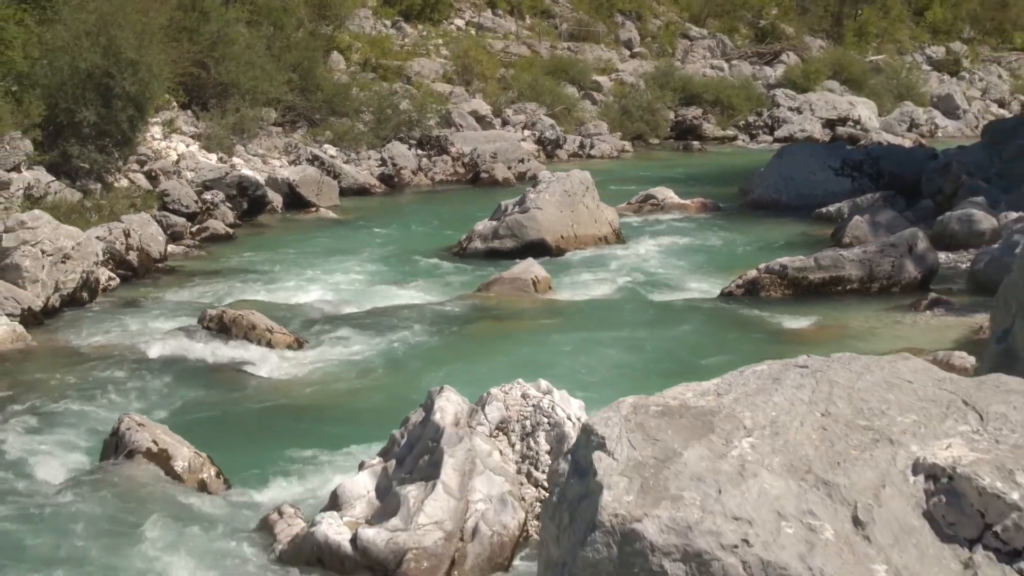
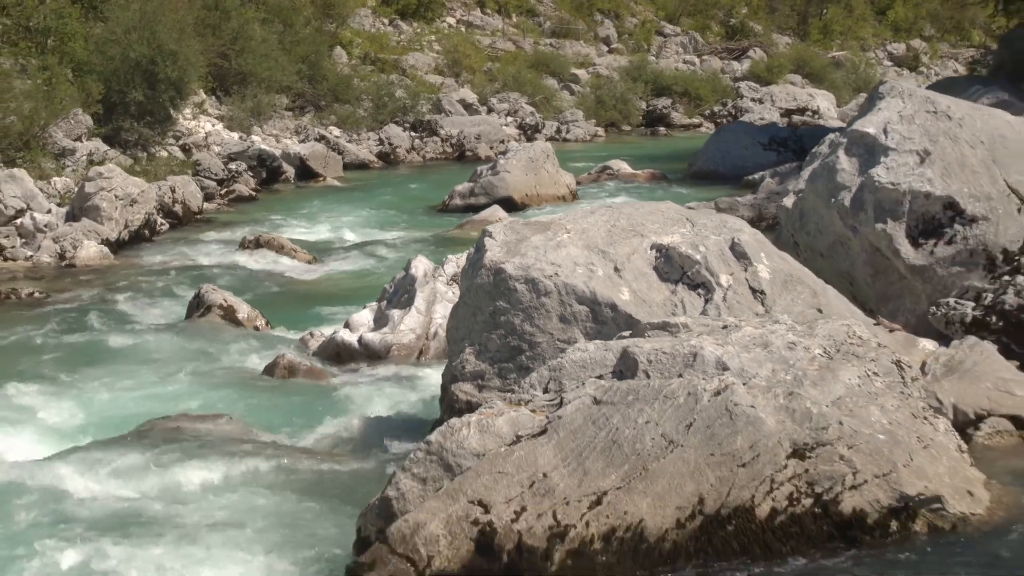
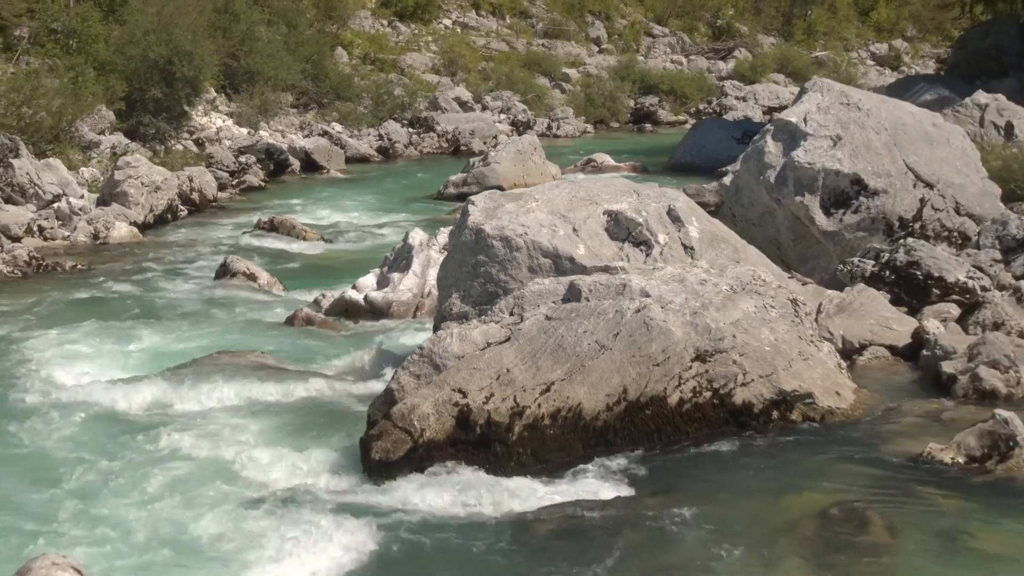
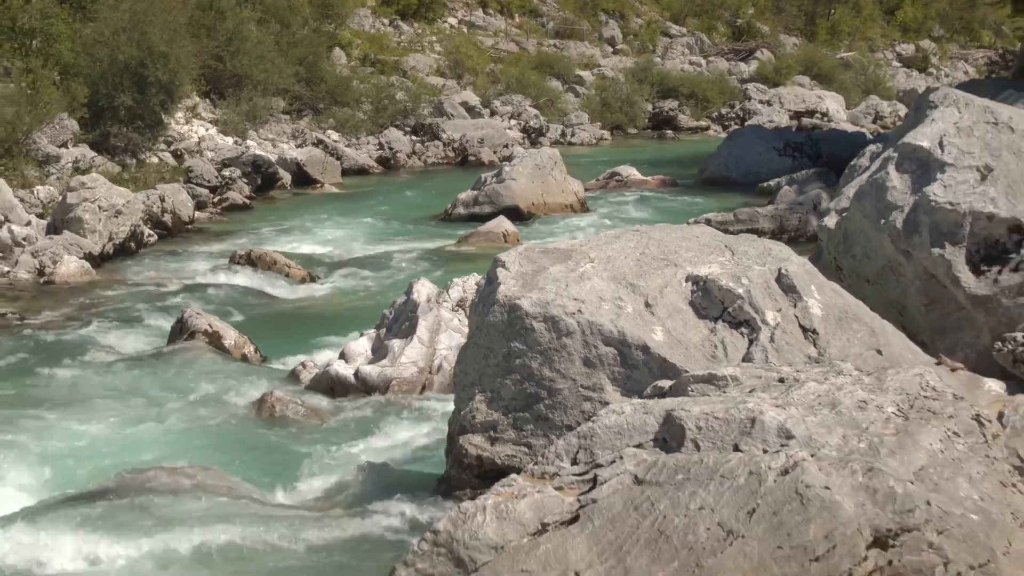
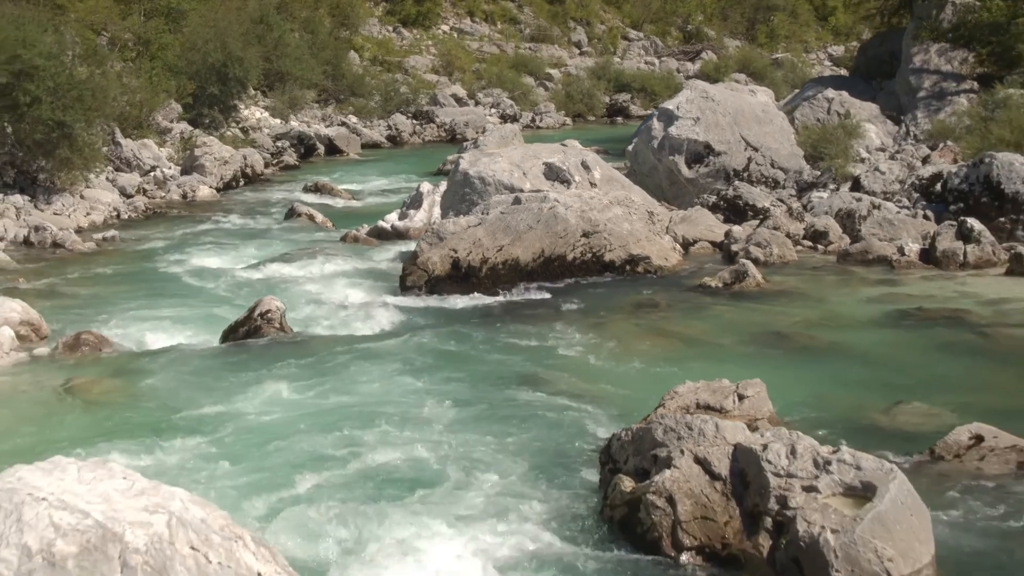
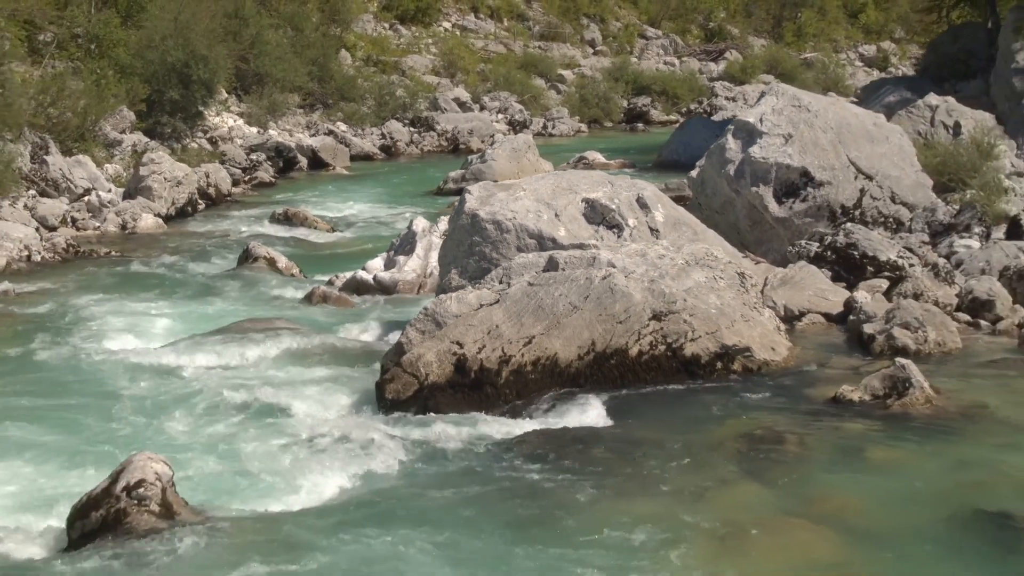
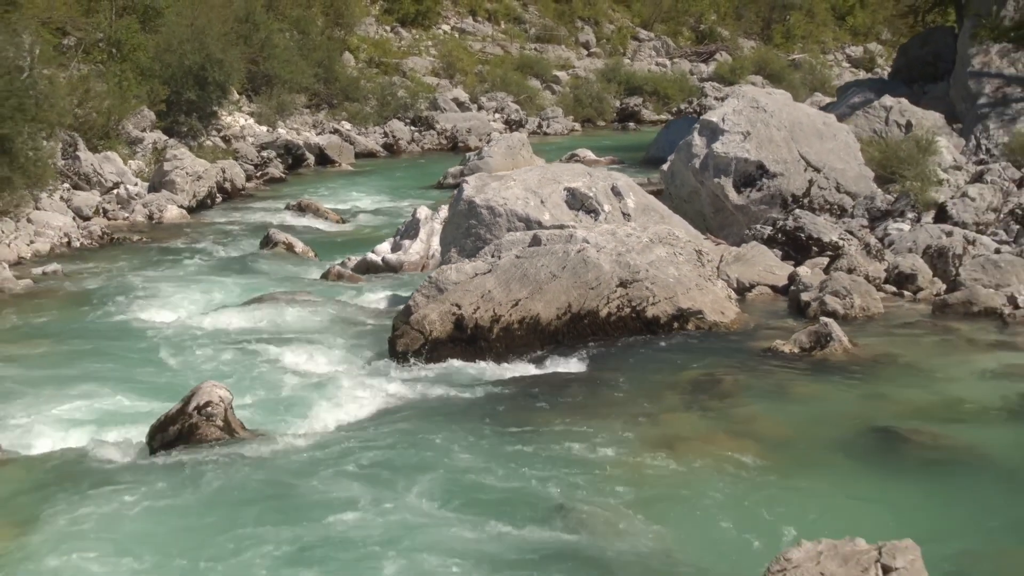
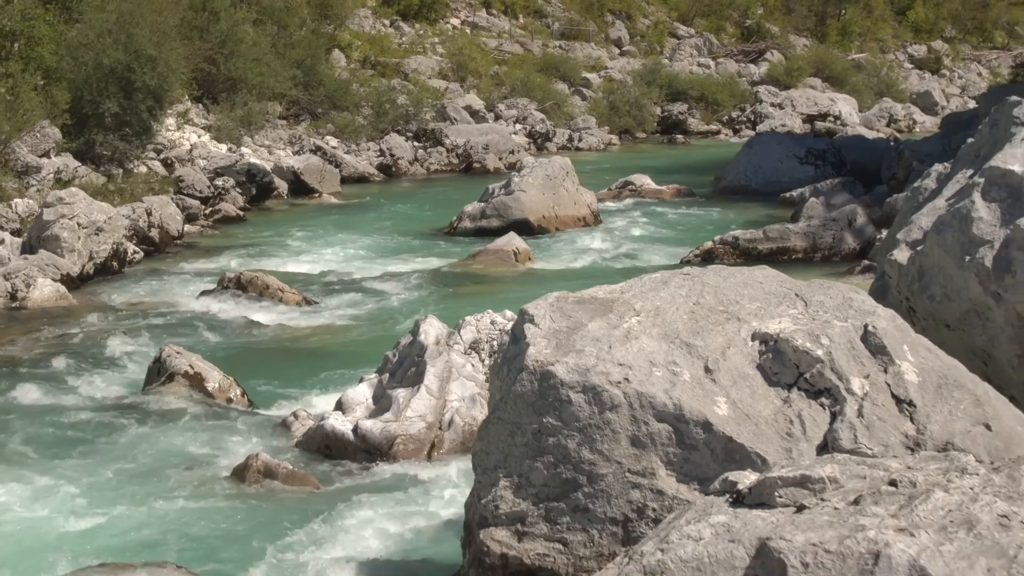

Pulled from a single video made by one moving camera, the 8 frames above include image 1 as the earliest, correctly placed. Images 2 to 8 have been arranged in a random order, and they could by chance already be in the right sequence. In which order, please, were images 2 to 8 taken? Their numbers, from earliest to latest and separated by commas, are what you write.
8, 4, 2, 3, 6, 7, 5
